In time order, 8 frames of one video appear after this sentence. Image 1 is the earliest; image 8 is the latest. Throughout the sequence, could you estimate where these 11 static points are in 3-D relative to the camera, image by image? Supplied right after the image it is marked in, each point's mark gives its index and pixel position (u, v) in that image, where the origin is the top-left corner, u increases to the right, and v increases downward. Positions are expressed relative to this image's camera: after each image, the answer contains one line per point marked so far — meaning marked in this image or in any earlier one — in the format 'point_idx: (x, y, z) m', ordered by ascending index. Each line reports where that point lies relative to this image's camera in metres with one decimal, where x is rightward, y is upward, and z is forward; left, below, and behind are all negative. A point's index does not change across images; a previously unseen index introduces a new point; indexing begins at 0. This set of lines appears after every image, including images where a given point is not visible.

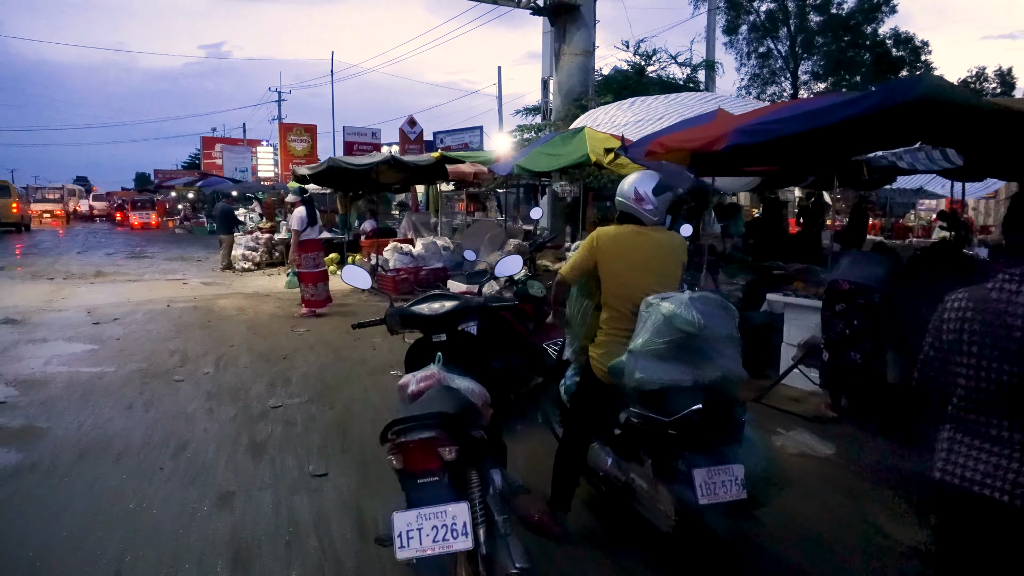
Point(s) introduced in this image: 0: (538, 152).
0: (+0.3, +1.7, +9.0) m
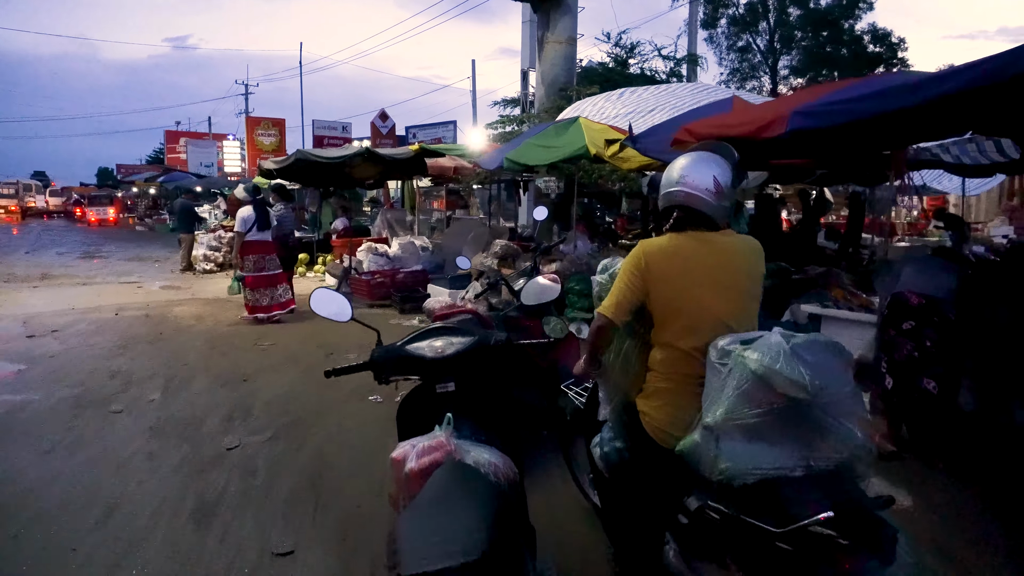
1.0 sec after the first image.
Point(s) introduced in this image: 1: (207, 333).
0: (+0.2, +1.6, +8.2) m
1: (-3.3, -0.5, +7.8) m
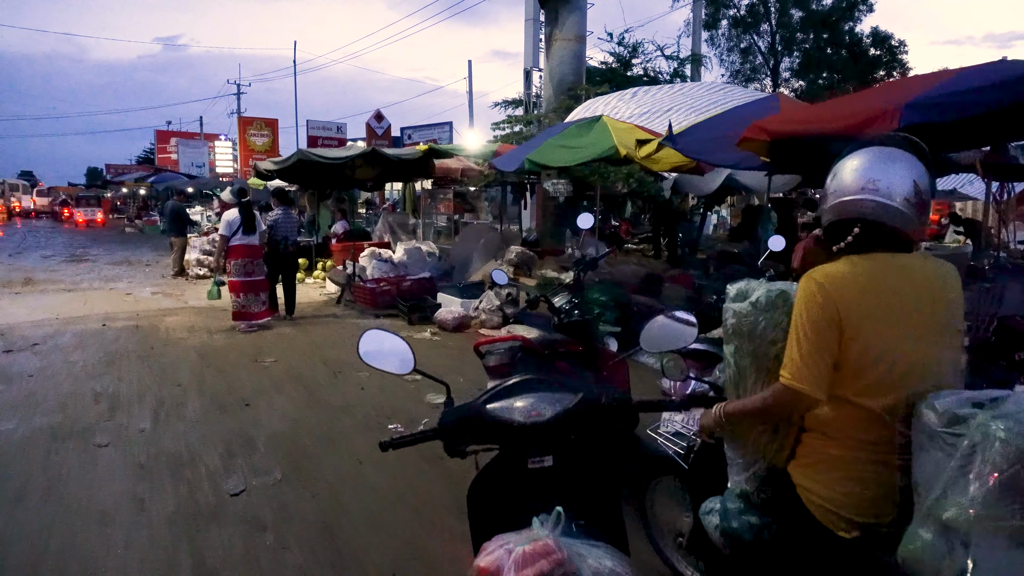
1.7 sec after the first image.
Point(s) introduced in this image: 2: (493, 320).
0: (+0.4, +1.5, +7.6) m
1: (-3.1, -0.6, +7.2) m
2: (-0.2, -0.4, +8.5) m
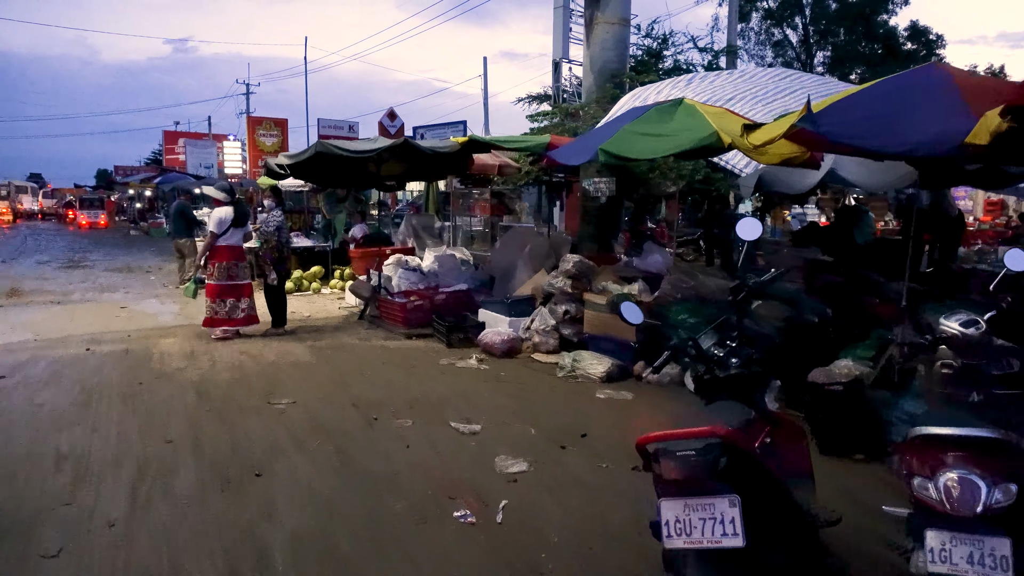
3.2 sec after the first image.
0: (+1.0, +1.3, +6.2) m
1: (-2.5, -0.8, +5.9) m
2: (+0.4, -0.5, +7.2) m
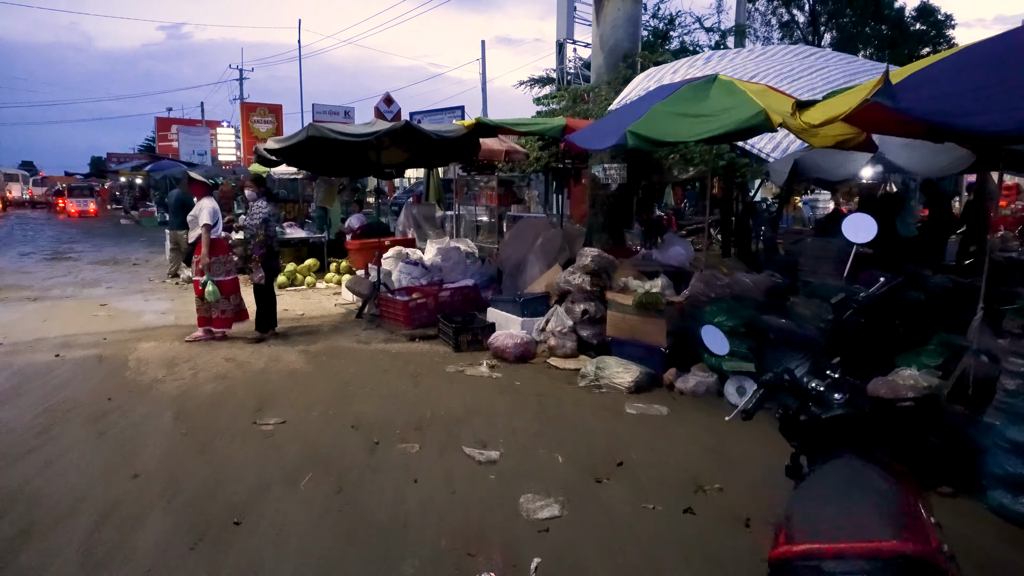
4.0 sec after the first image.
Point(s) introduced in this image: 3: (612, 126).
0: (+1.1, +1.3, +5.5) m
1: (-2.4, -0.8, +5.2) m
2: (+0.5, -0.5, +6.5) m
3: (+0.8, +1.4, +6.0) m
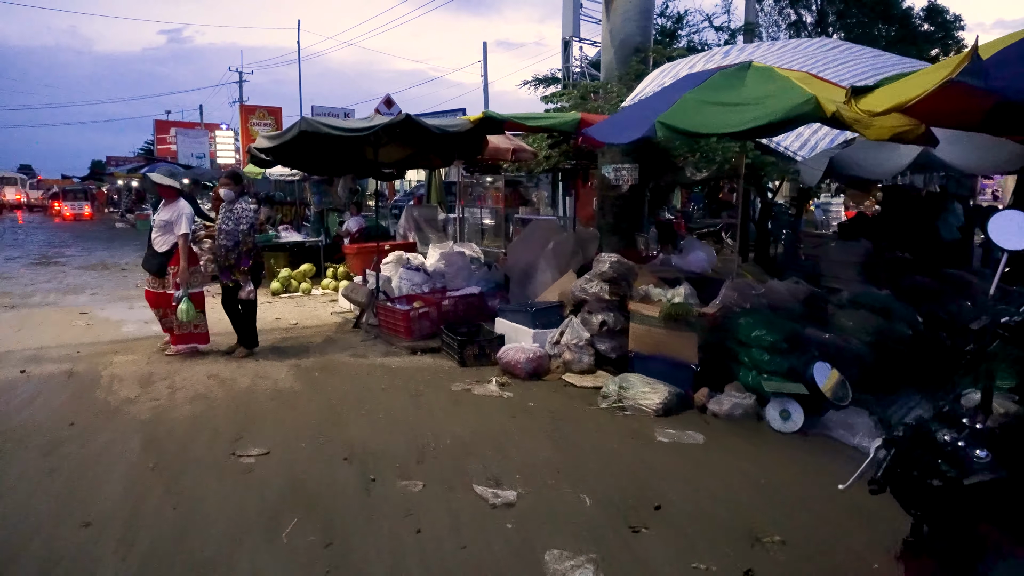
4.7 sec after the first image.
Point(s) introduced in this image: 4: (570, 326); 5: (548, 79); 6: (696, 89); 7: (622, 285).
0: (+1.2, +1.3, +4.9) m
1: (-2.3, -0.8, +4.6) m
2: (+0.6, -0.6, +5.9) m
3: (+0.9, +1.3, +5.4) m
4: (+0.5, -0.3, +6.2) m
5: (+0.9, +5.3, +18.3) m
6: (+1.3, +1.4, +5.1) m
7: (+0.9, 0.0, +6.2) m
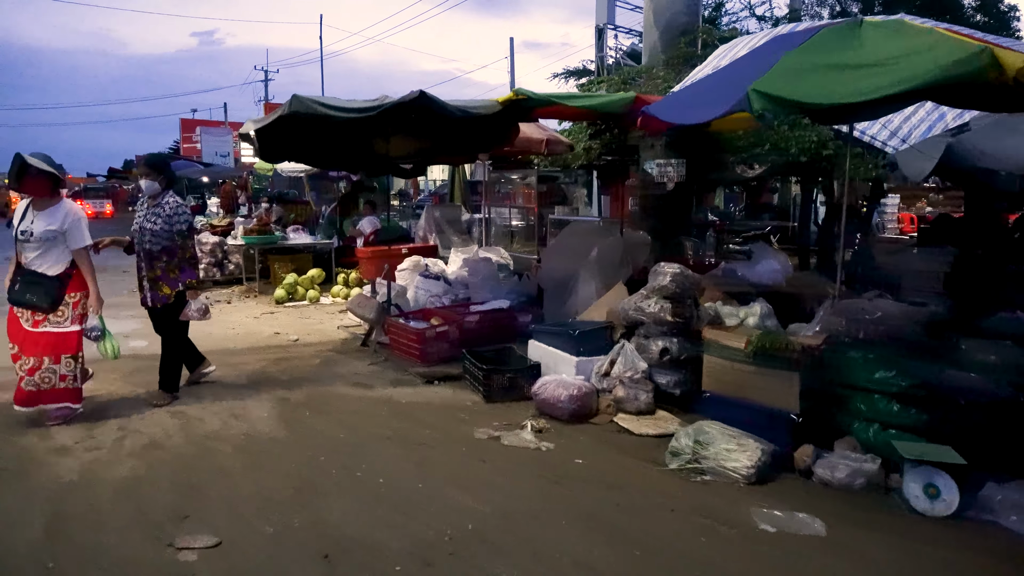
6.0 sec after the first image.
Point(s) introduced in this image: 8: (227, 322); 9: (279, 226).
0: (+1.4, +1.1, +3.7) m
1: (-2.1, -1.0, +3.5) m
2: (+0.8, -0.7, +4.7) m
3: (+1.2, +1.2, +4.2) m
4: (+0.8, -0.5, +4.9) m
5: (+1.7, +5.2, +17.1) m
6: (+1.6, +1.3, +3.9) m
7: (+1.2, -0.1, +5.0) m
8: (-3.1, -0.4, +7.9) m
9: (-4.0, +1.1, +12.3) m
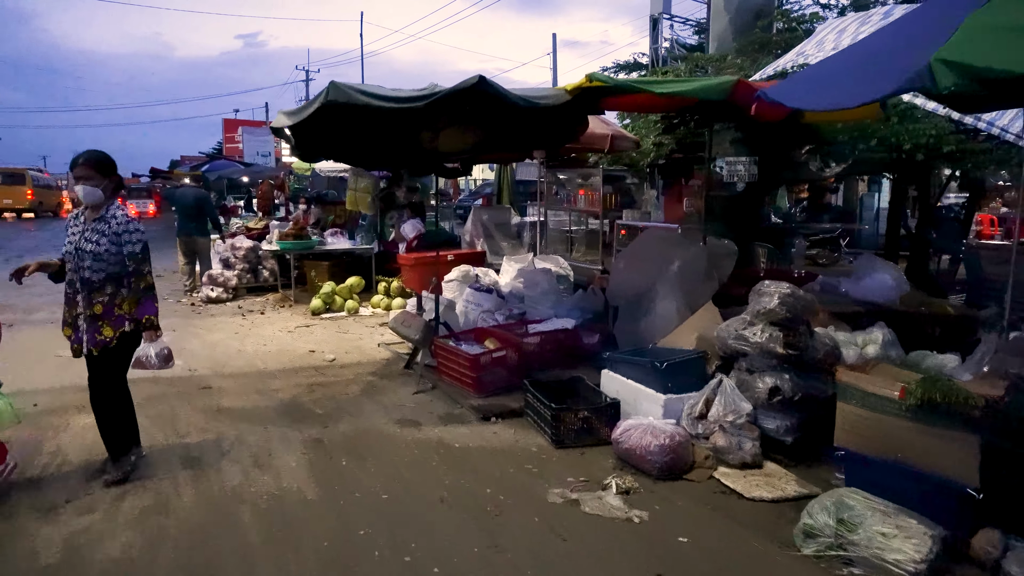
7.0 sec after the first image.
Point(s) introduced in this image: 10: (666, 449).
0: (+1.8, +1.0, +2.8) m
1: (-1.7, -1.1, +2.8) m
2: (+1.3, -0.9, +3.8) m
3: (+1.6, +1.0, +3.3) m
4: (+1.2, -0.6, +4.1) m
5: (+2.7, +5.1, +16.1) m
6: (+1.9, +1.1, +3.0) m
7: (+1.6, -0.3, +4.1) m
8: (-2.5, -0.5, +7.2) m
9: (-3.2, +1.0, +11.7) m
10: (+0.8, -0.8, +3.8) m
